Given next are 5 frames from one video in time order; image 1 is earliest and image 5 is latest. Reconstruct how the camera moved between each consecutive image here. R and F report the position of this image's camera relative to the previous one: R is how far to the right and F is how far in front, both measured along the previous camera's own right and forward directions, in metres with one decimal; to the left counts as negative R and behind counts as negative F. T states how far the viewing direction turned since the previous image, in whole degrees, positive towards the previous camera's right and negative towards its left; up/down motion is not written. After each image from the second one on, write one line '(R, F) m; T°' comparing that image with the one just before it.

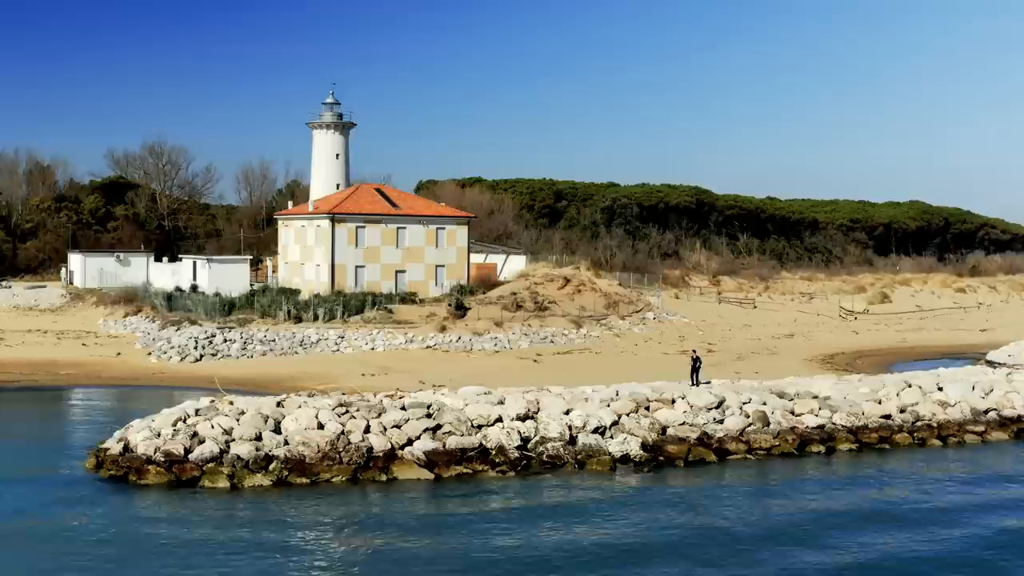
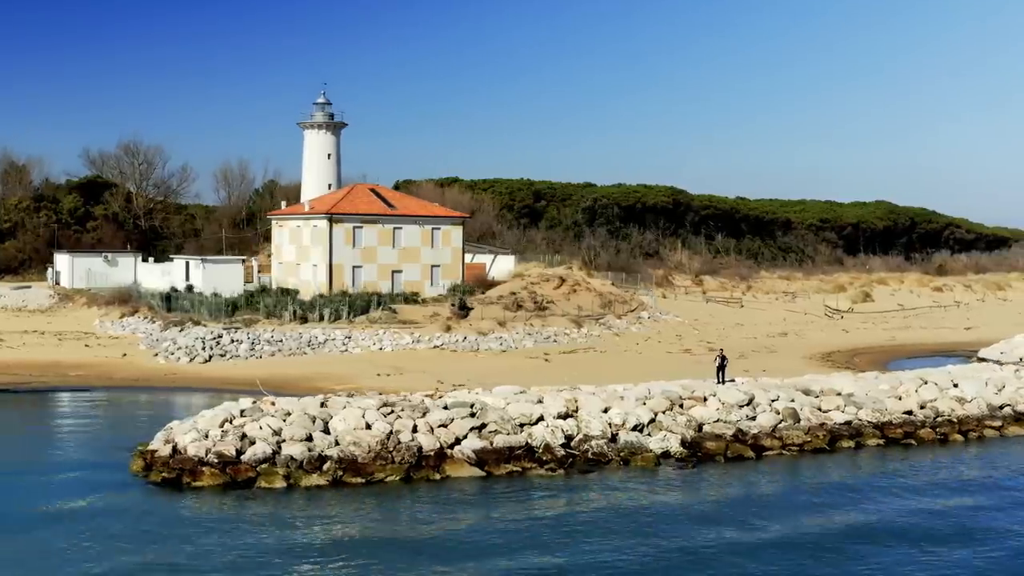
(-1.3, -0.2) m; +2°
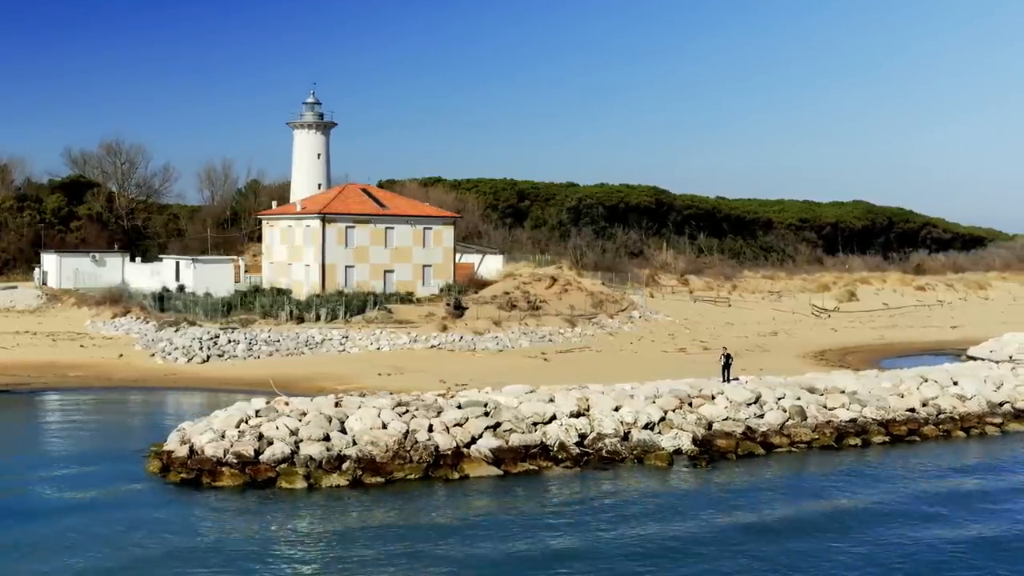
(-0.6, -0.1) m; +1°
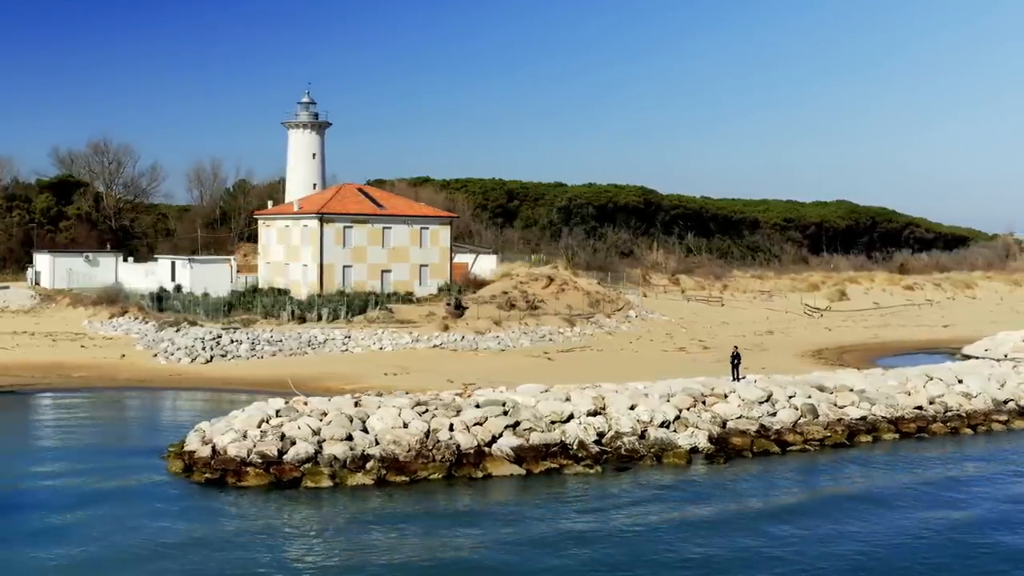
(-0.6, -0.1) m; +1°
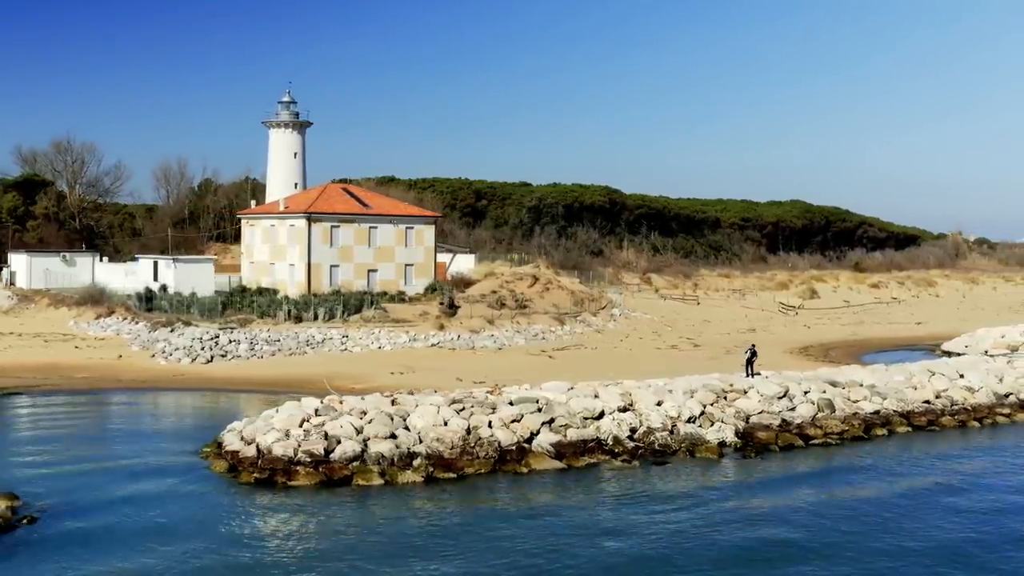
(-1.4, -0.3) m; +3°
